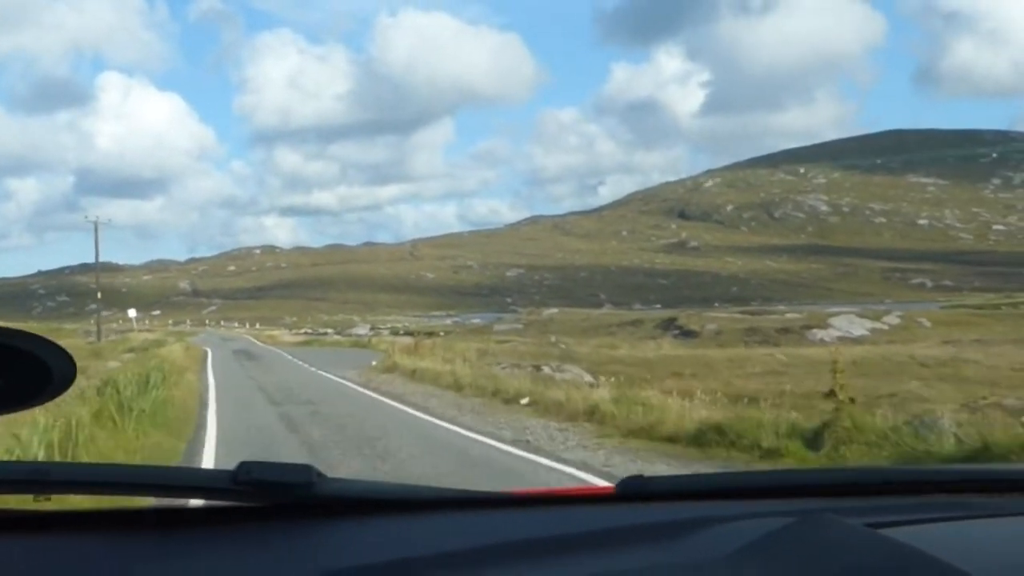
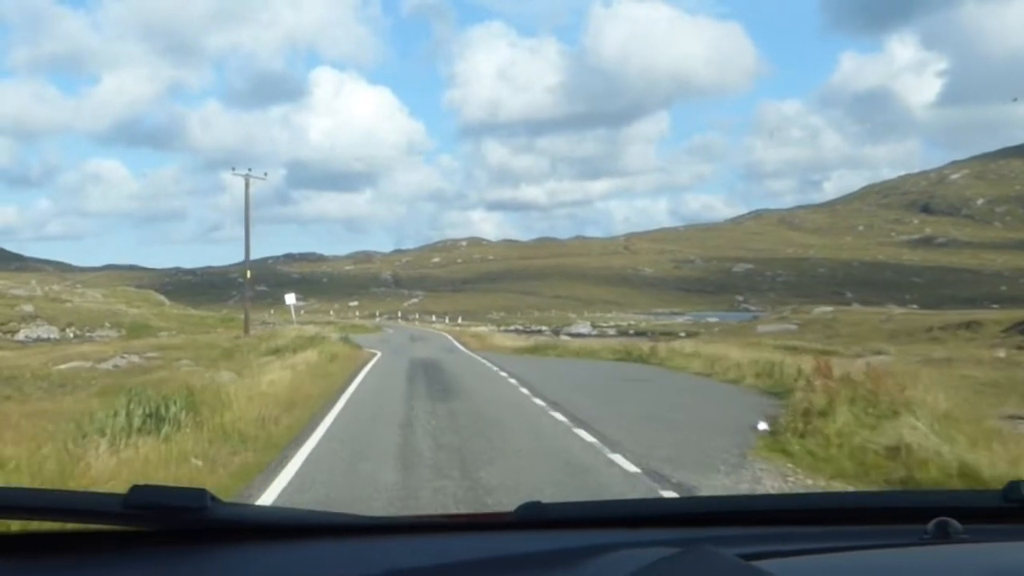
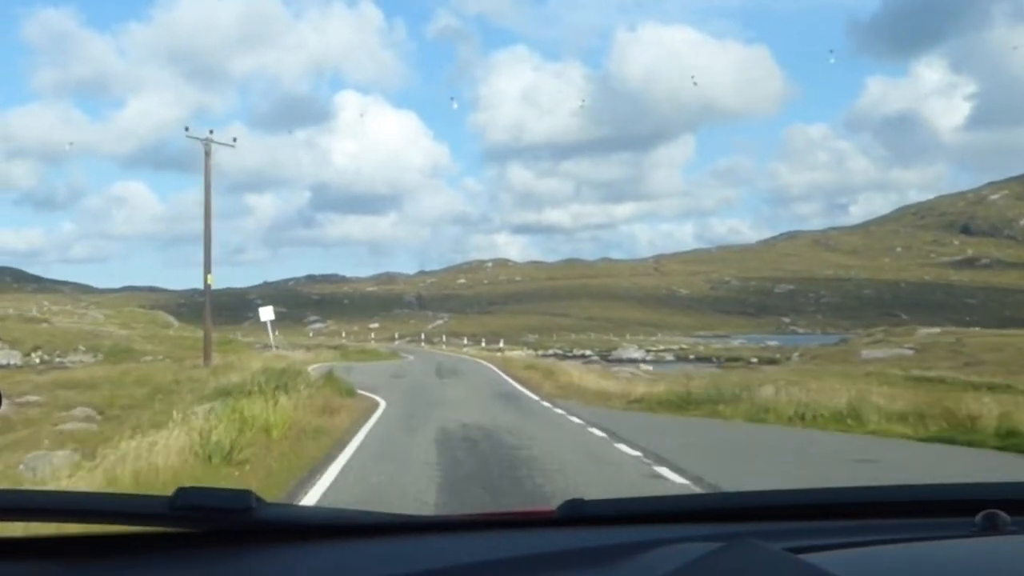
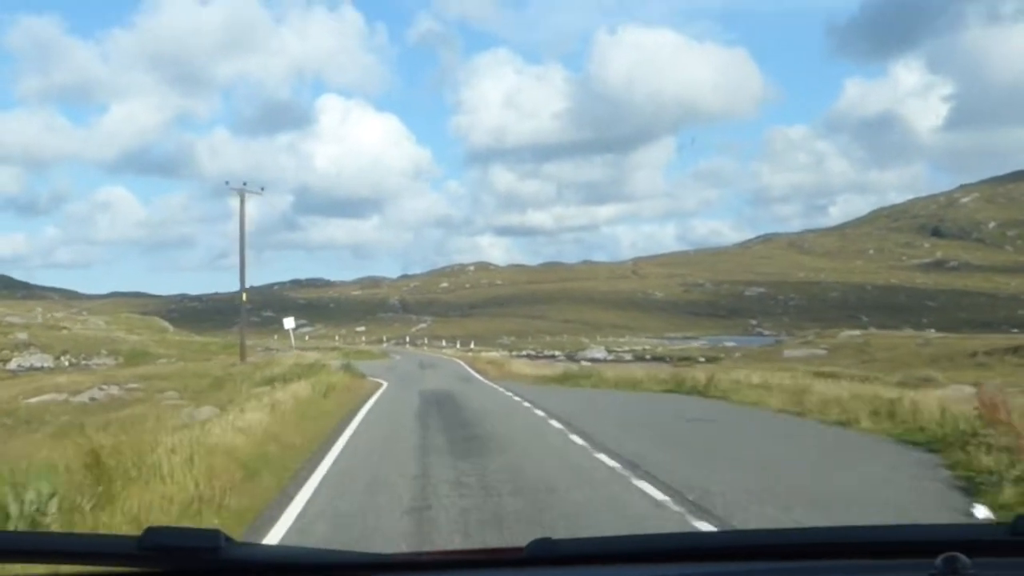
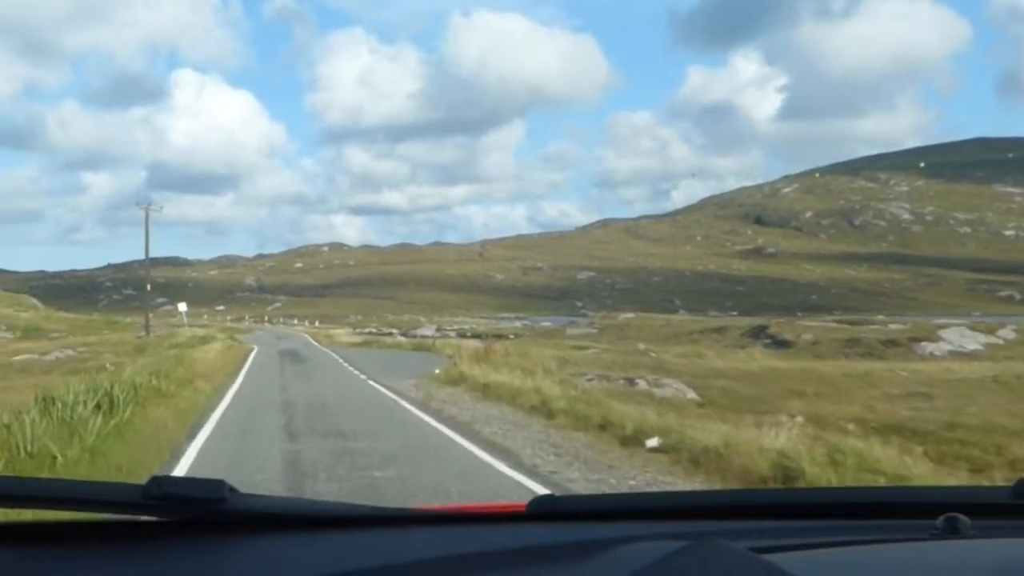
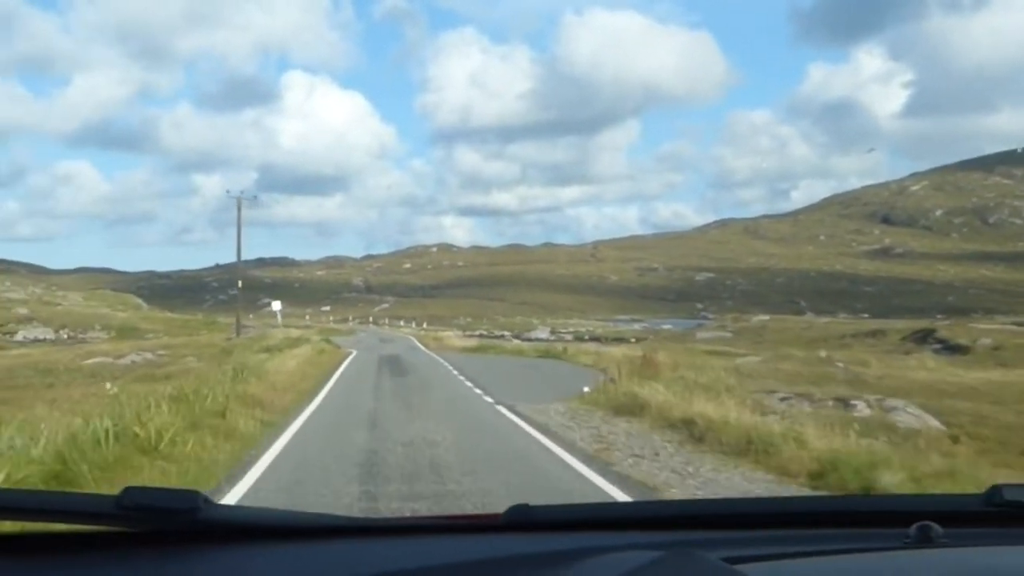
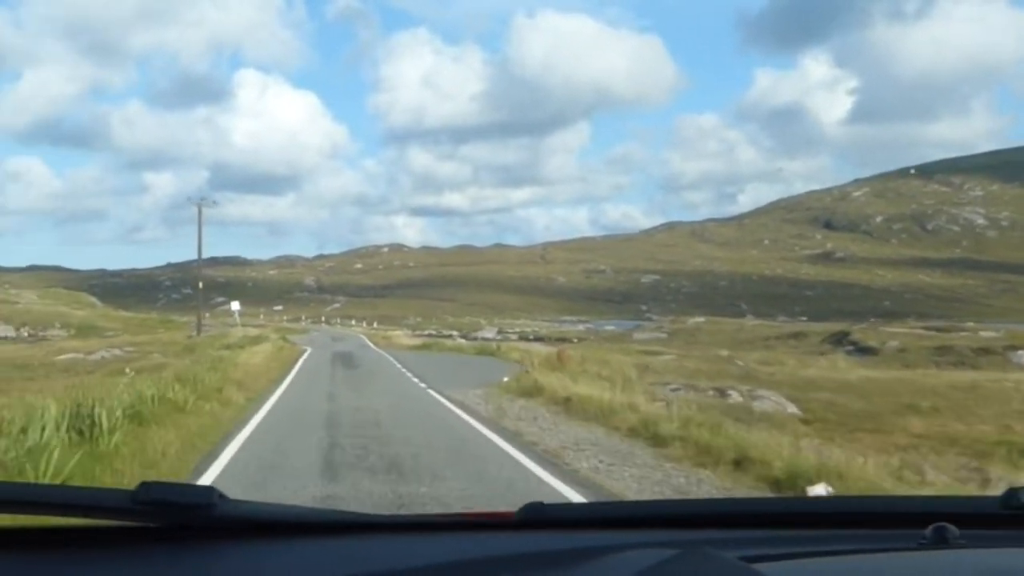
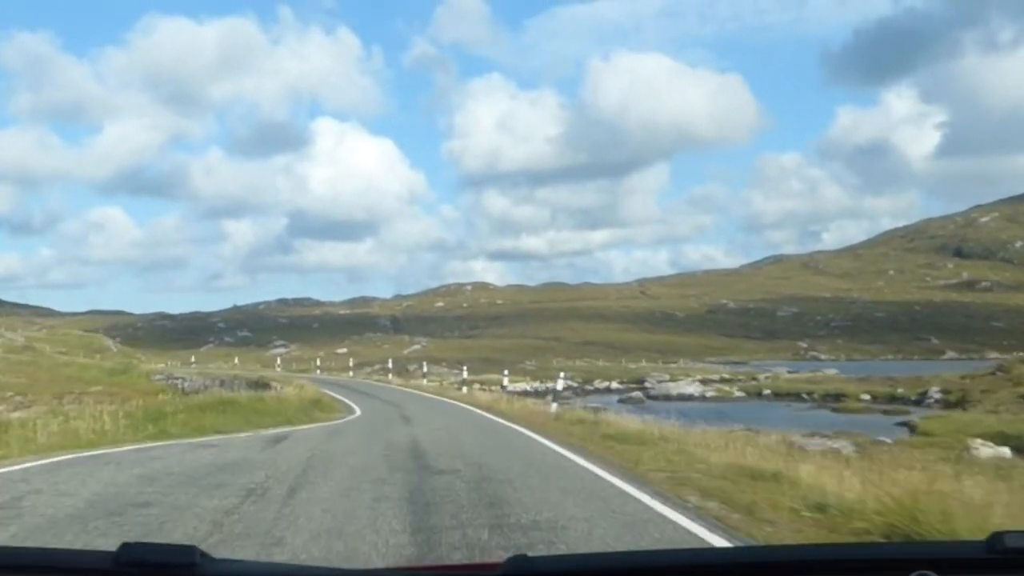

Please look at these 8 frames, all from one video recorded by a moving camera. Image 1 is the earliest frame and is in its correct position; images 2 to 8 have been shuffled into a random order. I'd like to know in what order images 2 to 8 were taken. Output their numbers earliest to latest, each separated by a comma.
5, 7, 6, 2, 4, 3, 8
